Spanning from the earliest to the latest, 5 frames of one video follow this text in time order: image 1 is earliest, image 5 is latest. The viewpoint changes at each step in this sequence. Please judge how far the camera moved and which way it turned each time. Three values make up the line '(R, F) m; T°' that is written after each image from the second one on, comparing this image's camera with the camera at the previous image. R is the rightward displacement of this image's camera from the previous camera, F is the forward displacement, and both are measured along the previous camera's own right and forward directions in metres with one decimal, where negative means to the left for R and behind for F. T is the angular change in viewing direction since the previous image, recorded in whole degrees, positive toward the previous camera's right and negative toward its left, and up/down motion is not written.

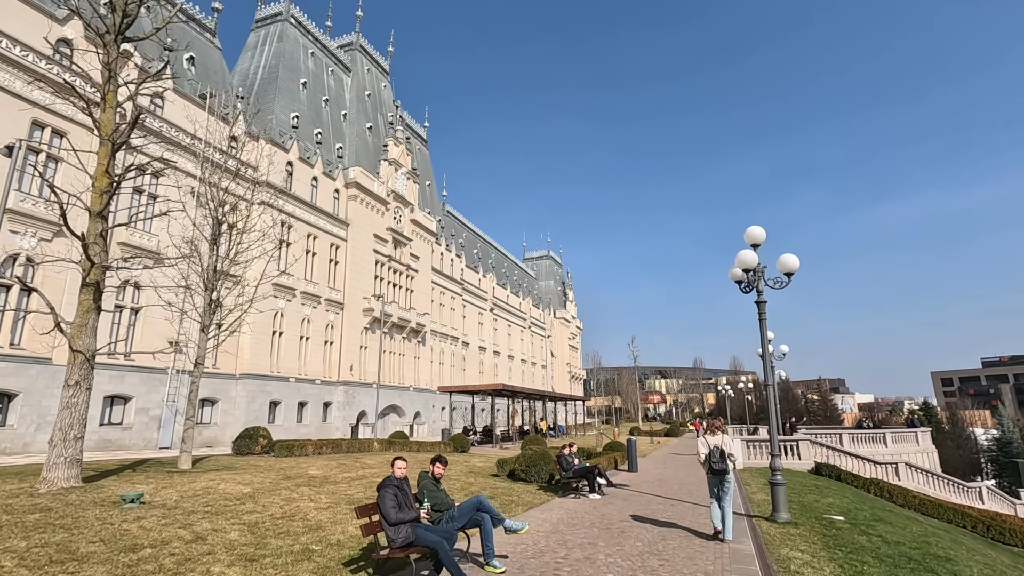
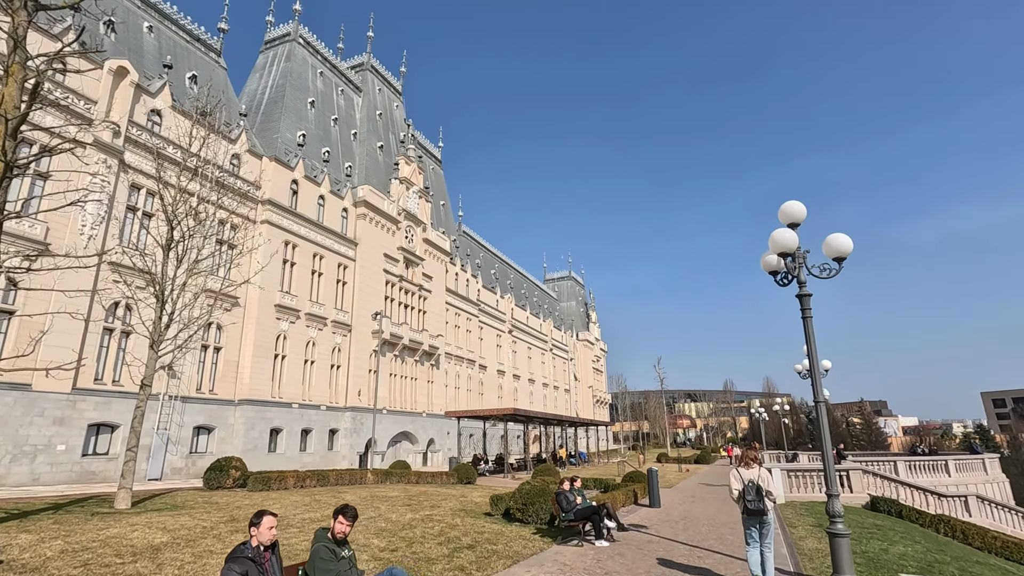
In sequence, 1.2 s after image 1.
(+0.7, +1.8) m; -3°
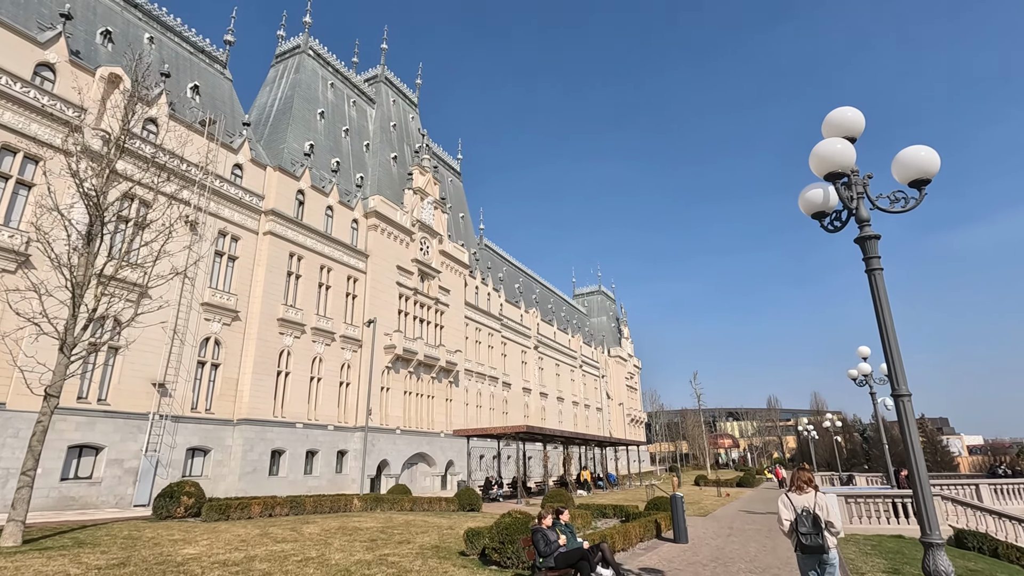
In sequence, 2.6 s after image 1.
(+1.0, +2.1) m; -4°
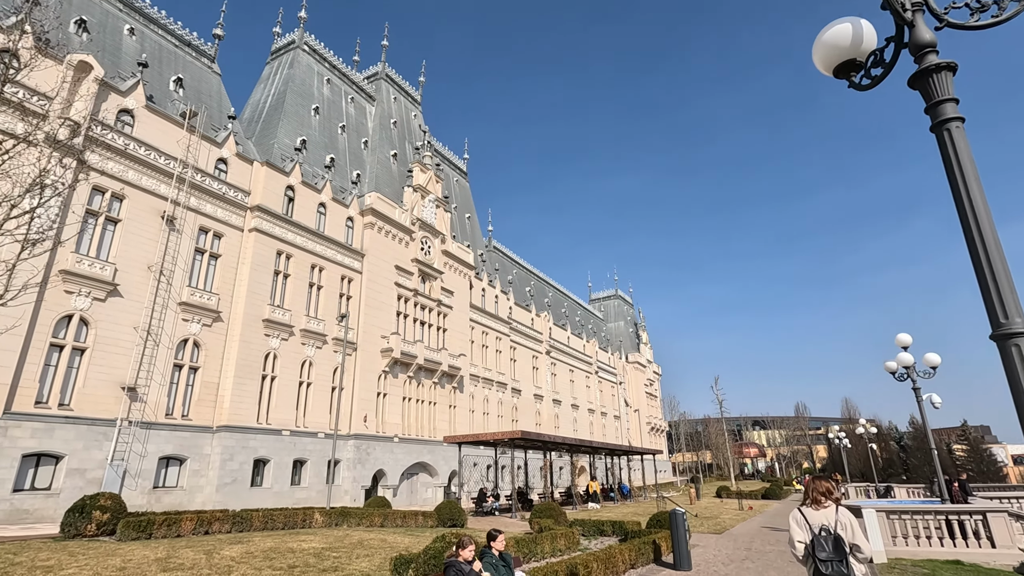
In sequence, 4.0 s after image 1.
(+1.1, +2.0) m; -2°
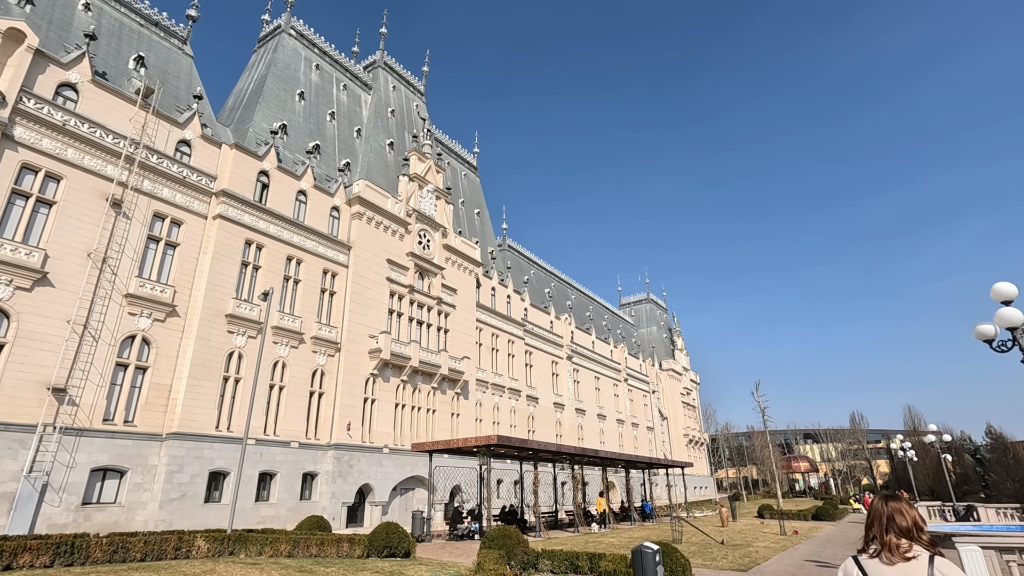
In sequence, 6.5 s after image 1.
(+2.1, +3.6) m; -4°
